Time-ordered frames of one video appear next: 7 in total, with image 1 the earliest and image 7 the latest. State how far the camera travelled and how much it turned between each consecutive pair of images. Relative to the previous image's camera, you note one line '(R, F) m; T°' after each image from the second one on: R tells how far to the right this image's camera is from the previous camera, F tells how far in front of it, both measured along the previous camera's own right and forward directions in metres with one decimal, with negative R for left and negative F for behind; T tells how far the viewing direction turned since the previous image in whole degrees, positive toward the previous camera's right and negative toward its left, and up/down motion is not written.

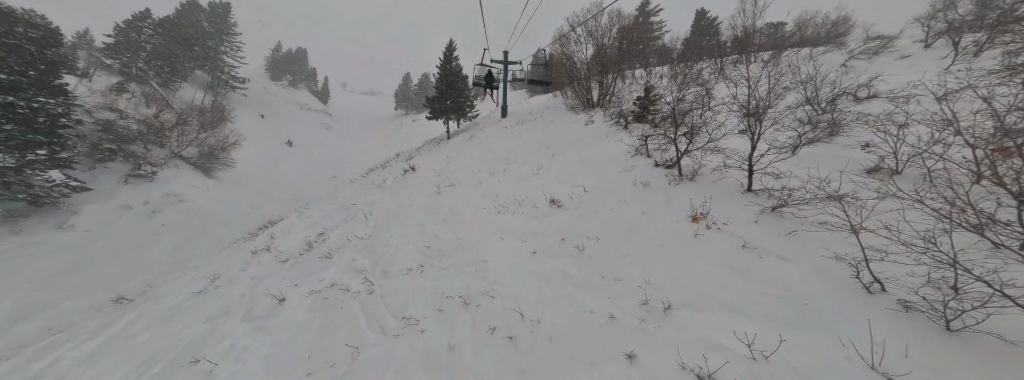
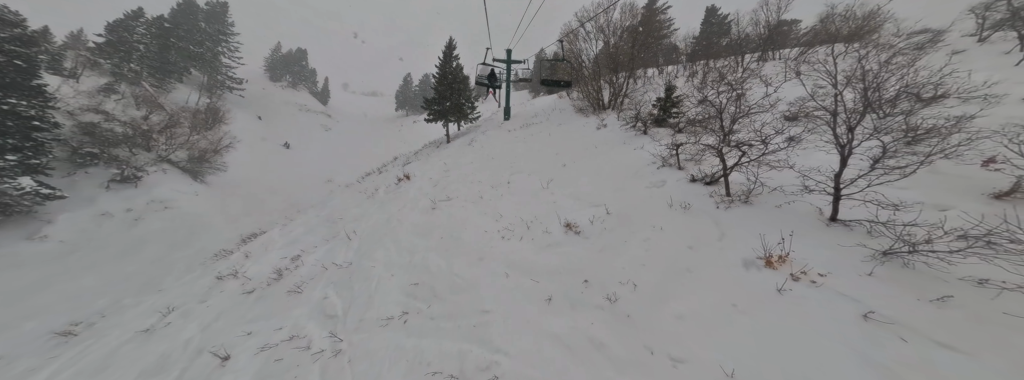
(-0.1, +1.3) m; 0°
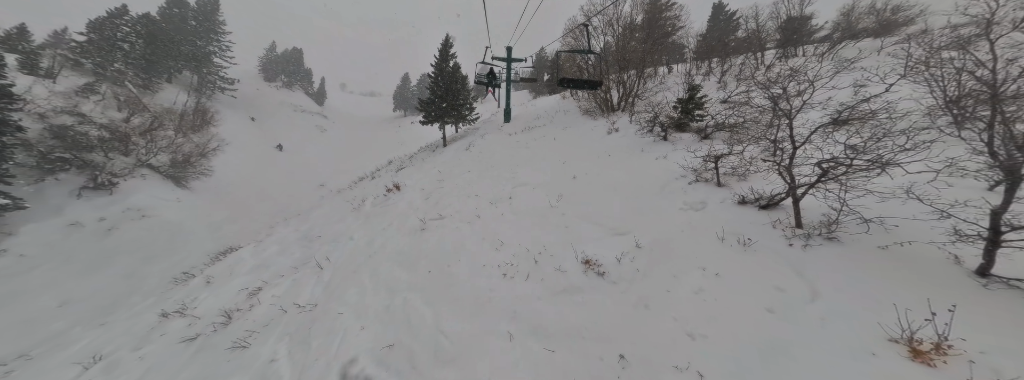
(-0.1, +1.3) m; 0°
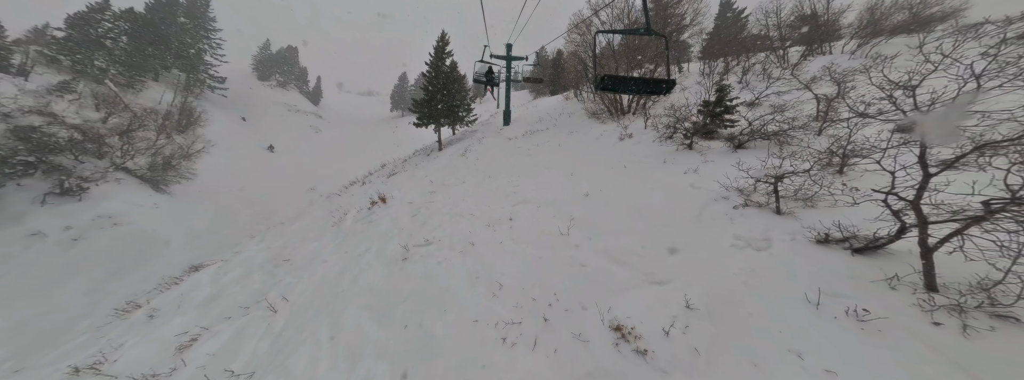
(0.0, +1.3) m; 0°
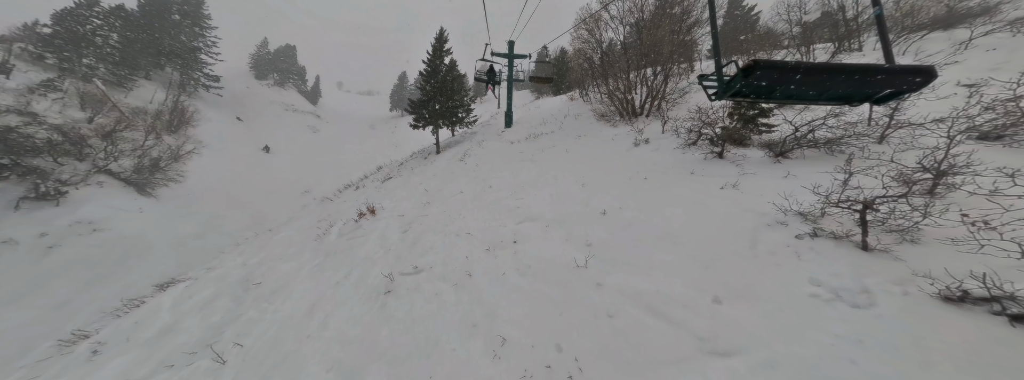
(-0.1, +1.0) m; 0°
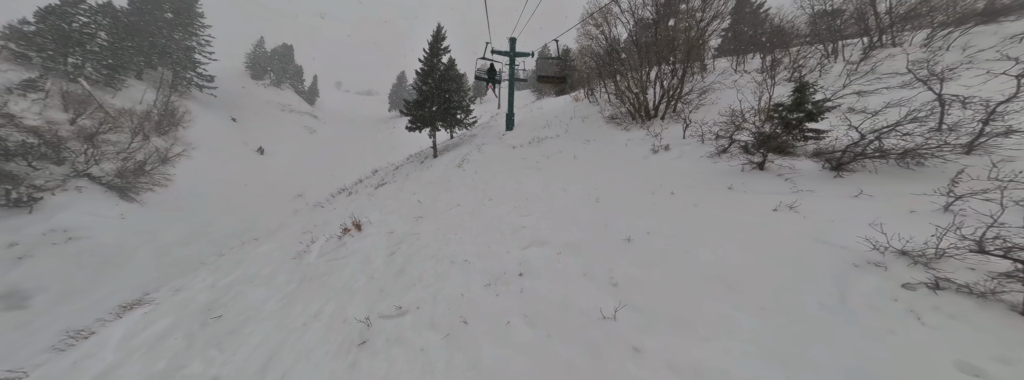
(-0.1, +1.0) m; 0°
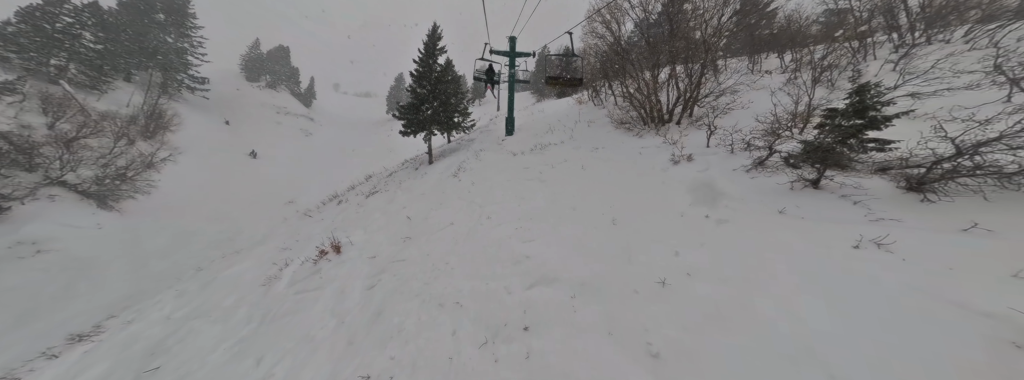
(0.0, +1.0) m; 0°
